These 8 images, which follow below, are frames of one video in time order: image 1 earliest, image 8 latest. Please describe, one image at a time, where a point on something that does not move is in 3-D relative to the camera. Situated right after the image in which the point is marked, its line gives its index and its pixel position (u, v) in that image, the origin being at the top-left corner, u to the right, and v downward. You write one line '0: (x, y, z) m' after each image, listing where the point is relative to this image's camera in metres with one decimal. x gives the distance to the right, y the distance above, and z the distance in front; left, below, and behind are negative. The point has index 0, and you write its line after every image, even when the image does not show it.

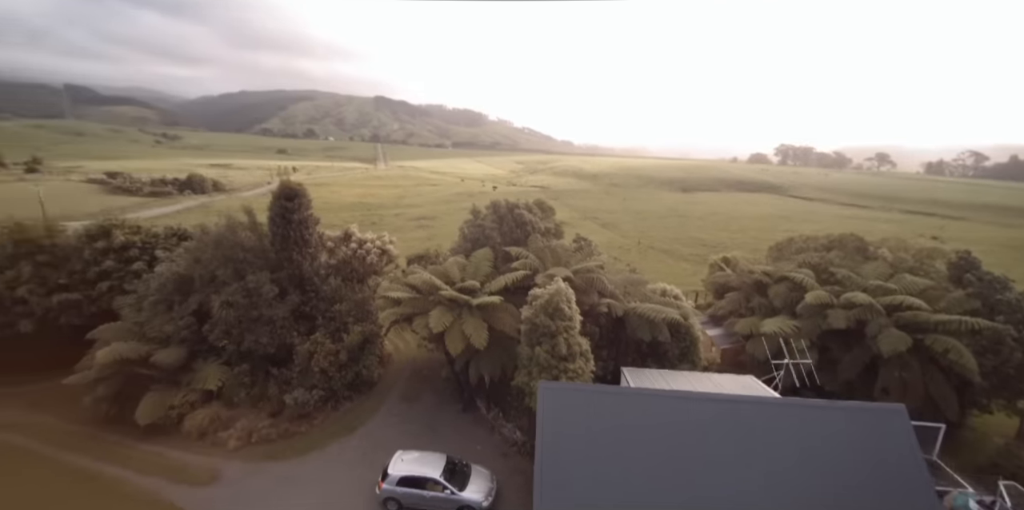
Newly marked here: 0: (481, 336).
0: (-1.1, -2.7, +15.2) m
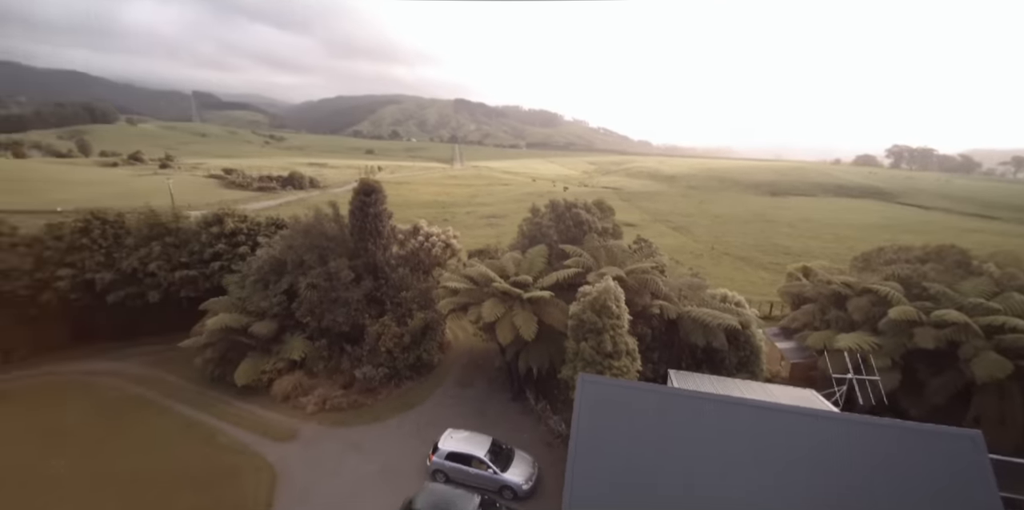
0: (+0.7, -2.6, +15.9) m
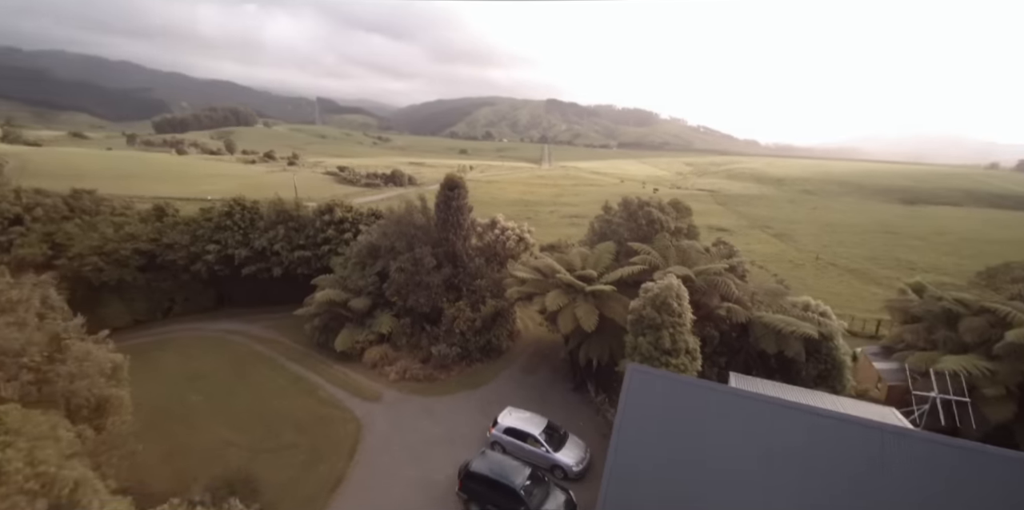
0: (+2.9, -2.4, +16.6) m
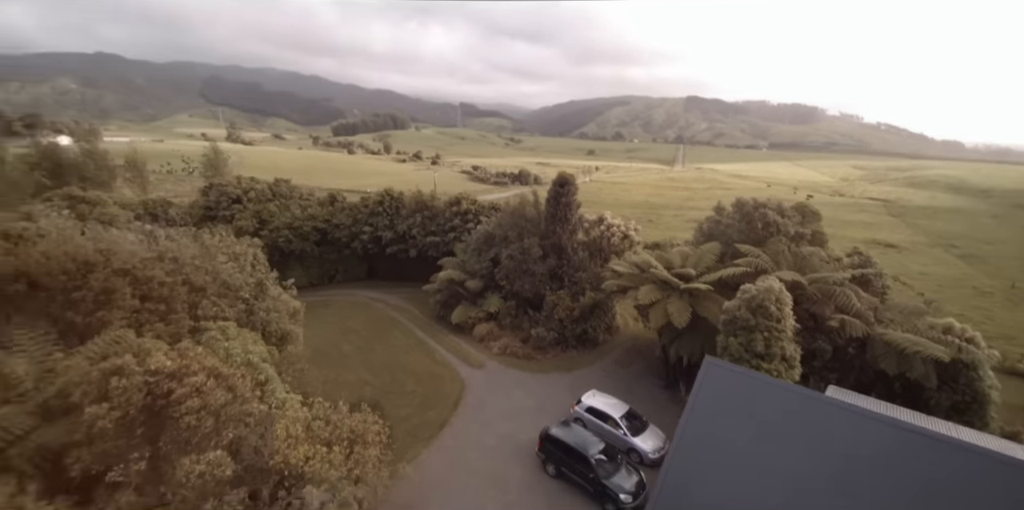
0: (+6.4, -2.3, +16.9) m
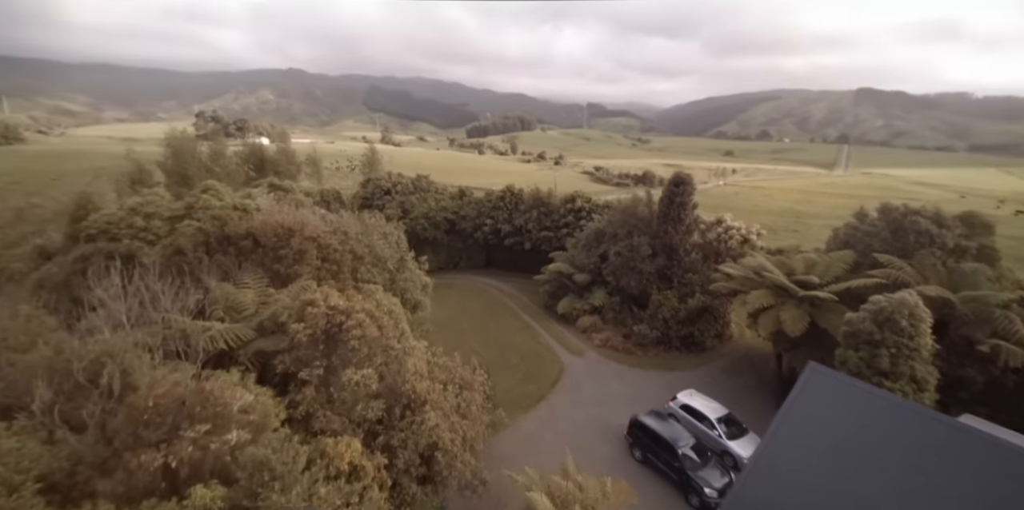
0: (+10.2, -2.5, +16.1) m
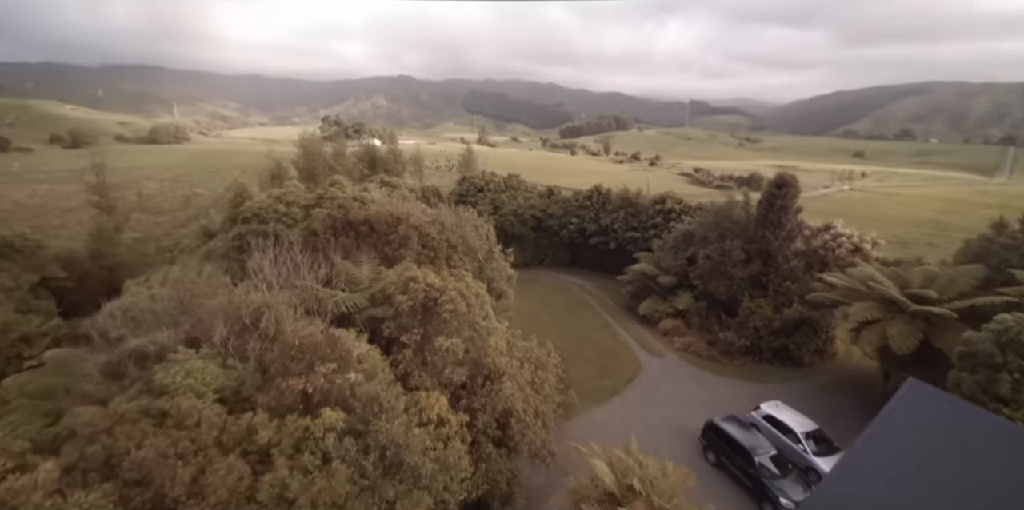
0: (+12.9, -2.8, +14.9) m
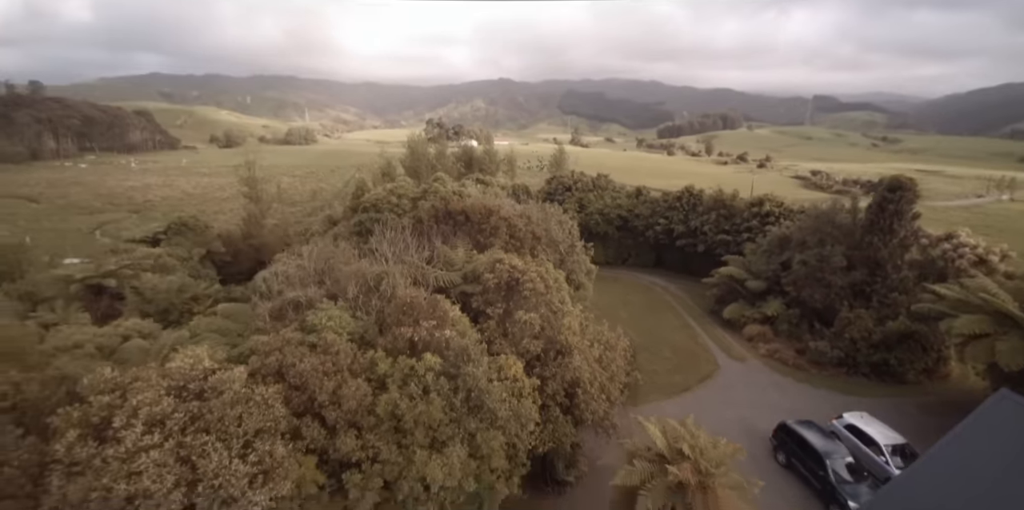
0: (+15.3, -3.2, +13.6) m
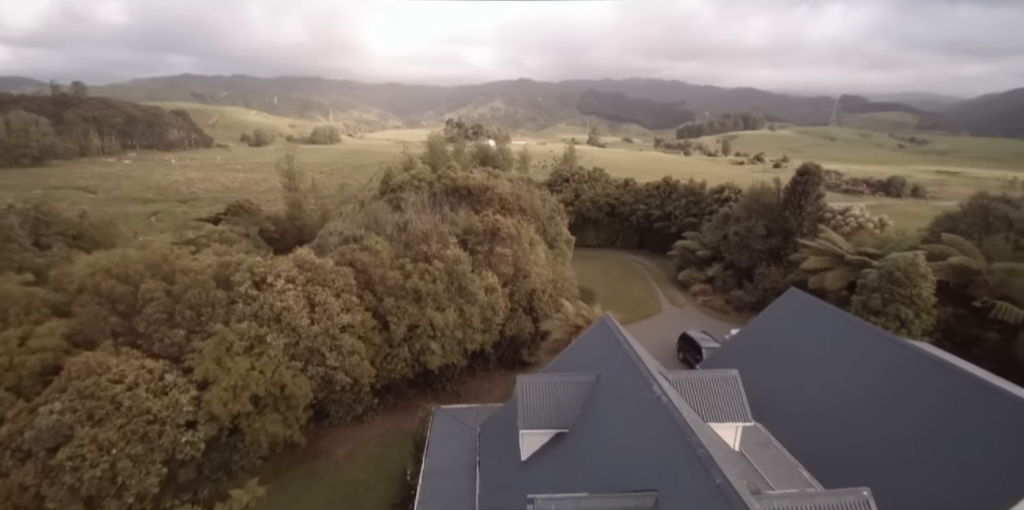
0: (+14.5, -1.5, +19.2) m
